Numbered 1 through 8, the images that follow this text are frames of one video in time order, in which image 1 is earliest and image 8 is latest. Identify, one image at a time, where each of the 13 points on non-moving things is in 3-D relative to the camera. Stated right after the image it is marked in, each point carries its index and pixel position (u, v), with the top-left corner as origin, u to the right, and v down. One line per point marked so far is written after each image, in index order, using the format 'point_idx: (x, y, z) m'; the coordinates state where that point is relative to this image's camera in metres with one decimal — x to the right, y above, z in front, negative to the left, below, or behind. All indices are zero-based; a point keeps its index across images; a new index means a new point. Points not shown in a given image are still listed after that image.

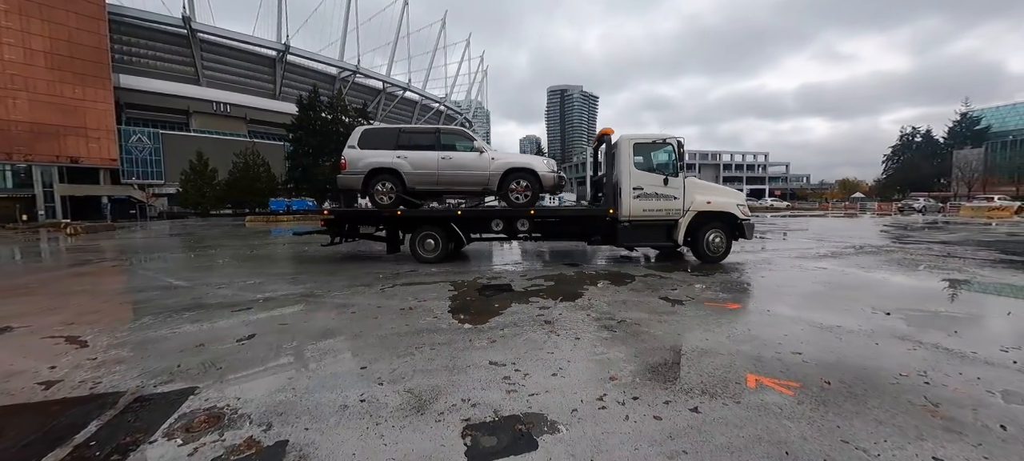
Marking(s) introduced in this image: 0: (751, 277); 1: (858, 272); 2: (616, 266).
0: (+3.9, -0.7, +6.0) m
1: (+5.7, -0.7, +6.2) m
2: (+1.9, -0.7, +6.8) m
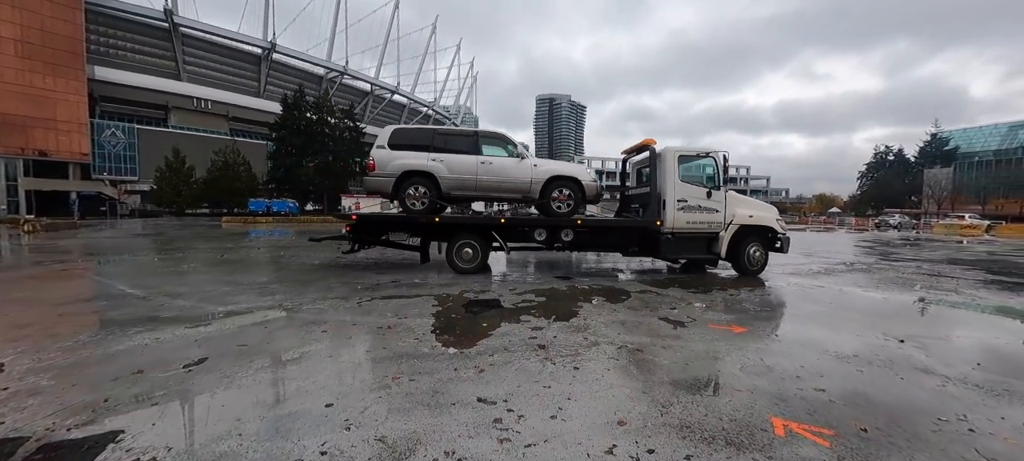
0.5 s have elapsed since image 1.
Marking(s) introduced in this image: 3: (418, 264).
0: (+3.7, -1.0, +5.8) m
1: (+5.6, -1.0, +6.0) m
2: (+1.7, -0.9, +6.5) m
3: (-2.1, -0.8, +8.2) m
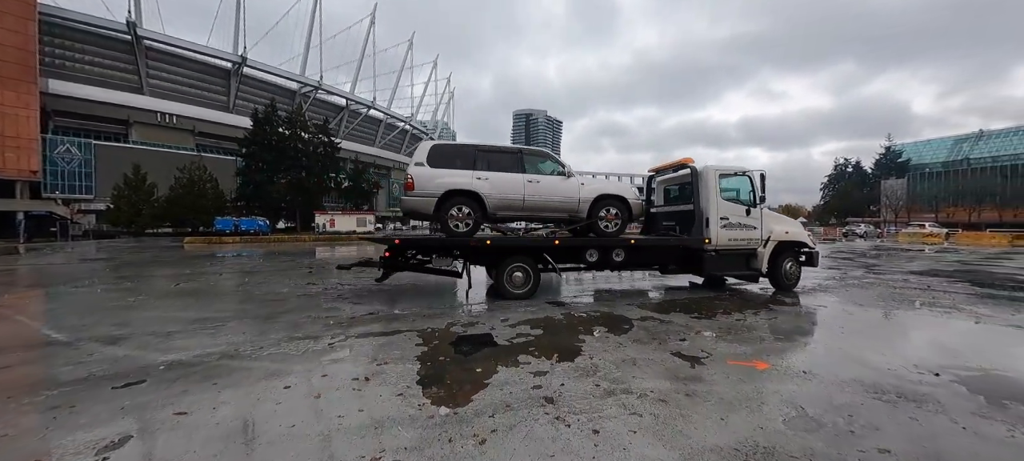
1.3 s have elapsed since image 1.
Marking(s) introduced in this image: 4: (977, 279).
0: (+3.6, -1.3, +5.5) m
1: (+5.4, -1.3, +5.8) m
2: (+1.6, -1.2, +6.0) m
3: (-2.3, -1.3, +7.6) m
4: (+11.0, -1.2, +8.6) m
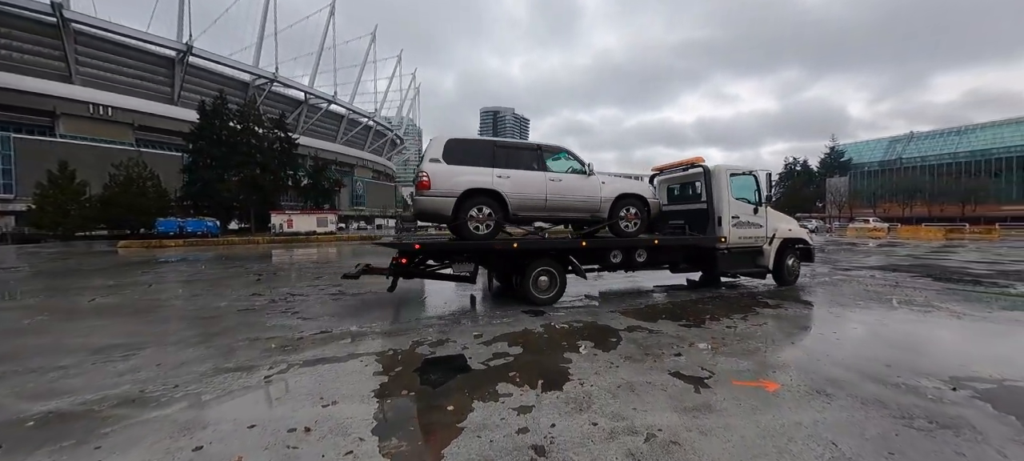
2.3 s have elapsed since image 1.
0: (+3.2, -1.3, +5.2) m
1: (+5.0, -1.3, +5.7) m
2: (+1.2, -1.3, +5.6) m
3: (-2.8, -1.3, +6.8) m
4: (+10.4, -1.1, +8.9) m
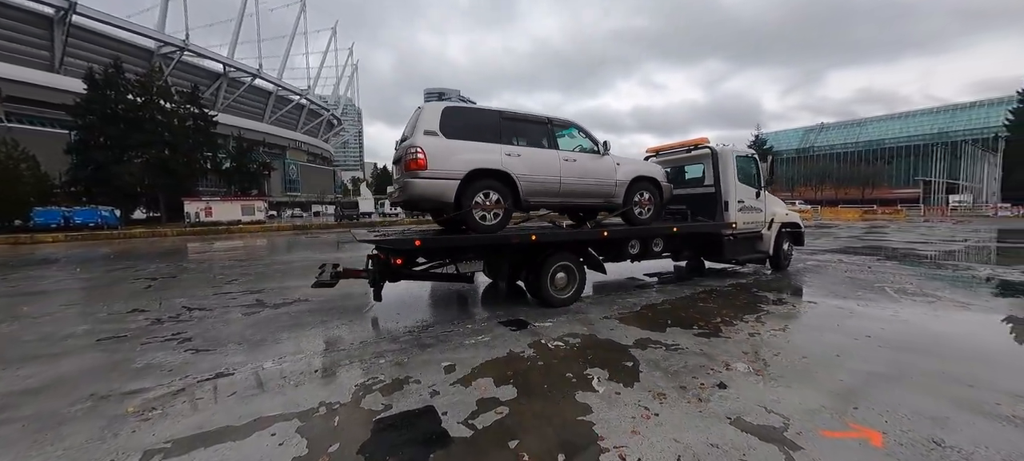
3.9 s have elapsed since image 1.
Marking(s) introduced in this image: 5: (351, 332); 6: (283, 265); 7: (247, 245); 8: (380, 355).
0: (+3.0, -1.2, +4.5) m
1: (+4.7, -1.1, +5.2) m
2: (+0.9, -1.2, +4.6) m
3: (-3.3, -1.2, +5.2) m
4: (+9.5, -0.6, +9.1) m
5: (-2.1, -1.3, +4.7) m
6: (-6.7, -1.0, +10.5) m
7: (-14.1, -0.8, +19.3) m
8: (-1.4, -1.3, +3.7) m
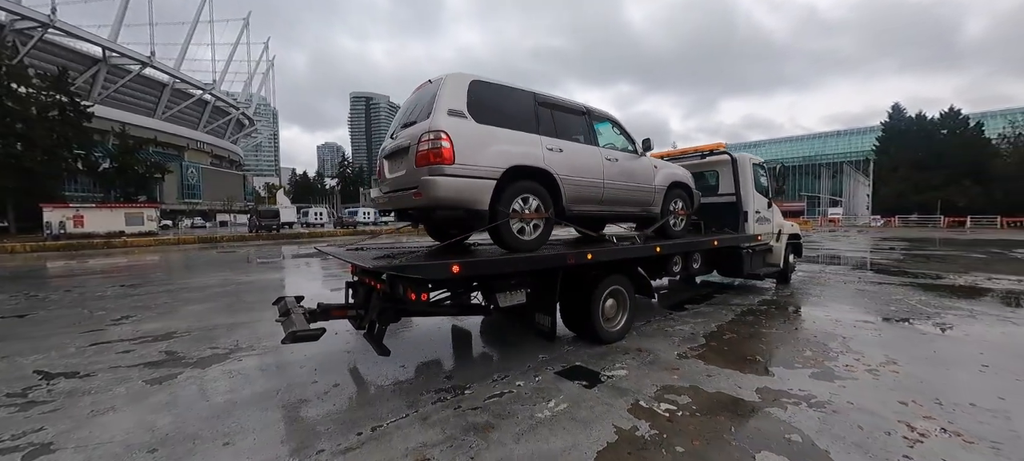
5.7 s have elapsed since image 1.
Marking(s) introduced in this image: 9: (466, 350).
0: (+3.5, -1.3, +3.8) m
1: (+5.1, -1.2, +4.8) m
2: (+1.5, -1.3, +3.5) m
3: (-2.7, -1.4, +3.4) m
4: (+9.2, -0.9, +9.6) m
5: (-1.5, -1.4, +3.1) m
6: (-7.0, -1.4, +8.1) m
7: (-15.9, -1.4, +15.3) m
8: (-0.6, -1.4, +2.3) m
9: (-0.6, -1.4, +4.4) m
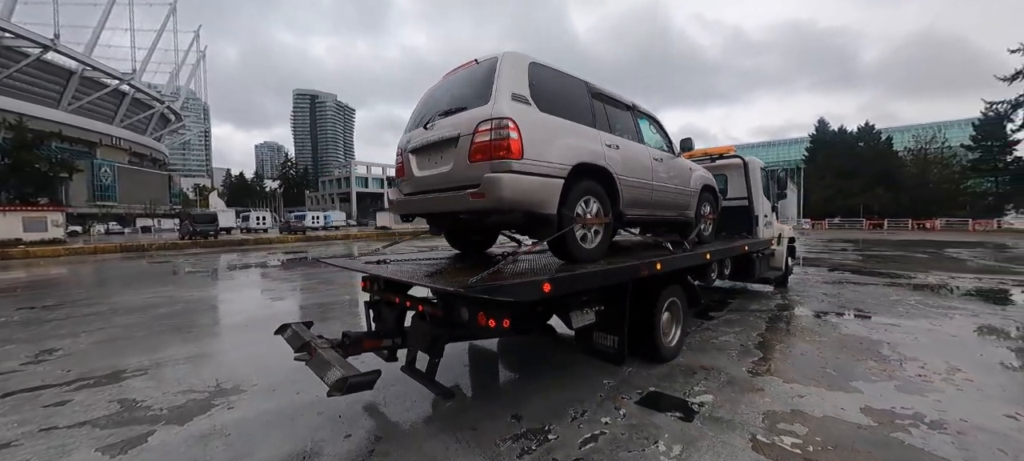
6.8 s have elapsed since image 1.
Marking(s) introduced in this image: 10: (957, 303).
0: (+4.0, -1.4, +3.7) m
1: (+5.5, -1.3, +4.9) m
2: (+2.0, -1.4, +3.2) m
3: (-2.1, -1.5, +2.6) m
4: (+9.0, -1.0, +10.1) m
5: (-0.8, -1.5, +2.4) m
6: (-6.9, -1.5, +6.7) m
7: (-16.6, -1.7, +12.8) m
8: (+0.2, -1.5, +1.7) m
9: (-0.1, -1.5, +3.8) m
10: (+7.5, -1.2, +6.2) m
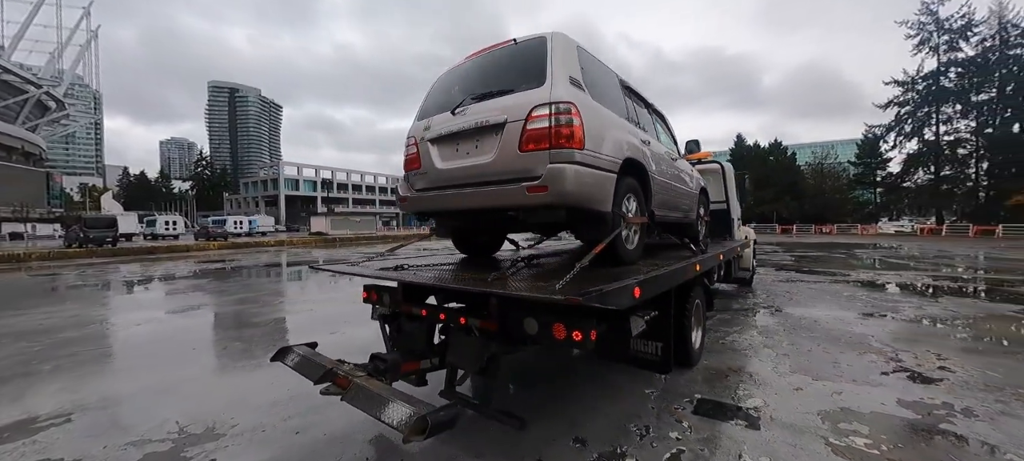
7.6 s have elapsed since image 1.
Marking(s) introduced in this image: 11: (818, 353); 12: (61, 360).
0: (+4.3, -1.4, +4.0) m
1: (+5.5, -1.3, +5.4) m
2: (+2.4, -1.4, +3.2) m
3: (-1.6, -1.5, +1.9) m
4: (+8.2, -1.1, +11.1) m
5: (-0.3, -1.5, +2.0) m
6: (-7.0, -1.6, +5.2) m
7: (-17.5, -1.9, +9.9) m
8: (+0.7, -1.4, +1.4) m
9: (+0.2, -1.5, +3.4) m
10: (+7.3, -1.2, +6.9) m
11: (+3.3, -1.4, +4.0) m
12: (-5.5, -1.6, +4.5) m
